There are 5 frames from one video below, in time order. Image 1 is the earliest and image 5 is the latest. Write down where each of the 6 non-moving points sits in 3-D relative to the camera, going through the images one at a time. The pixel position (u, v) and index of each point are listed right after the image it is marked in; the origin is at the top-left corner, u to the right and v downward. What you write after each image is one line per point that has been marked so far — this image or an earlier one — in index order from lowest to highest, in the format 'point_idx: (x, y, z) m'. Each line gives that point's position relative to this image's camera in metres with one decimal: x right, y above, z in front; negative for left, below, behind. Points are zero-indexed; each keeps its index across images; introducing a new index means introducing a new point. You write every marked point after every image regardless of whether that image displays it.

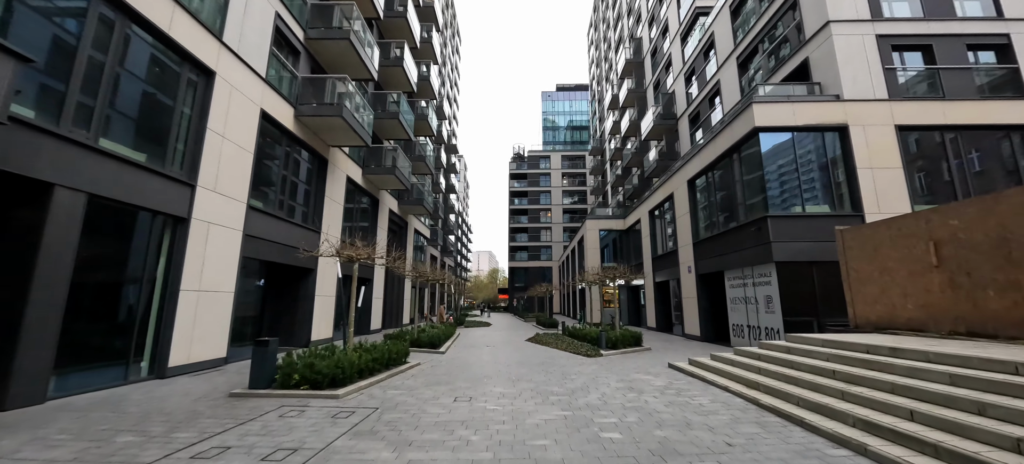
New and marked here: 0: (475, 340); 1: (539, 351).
0: (-1.5, -4.4, +14.7) m
1: (+0.9, -3.8, +11.5) m
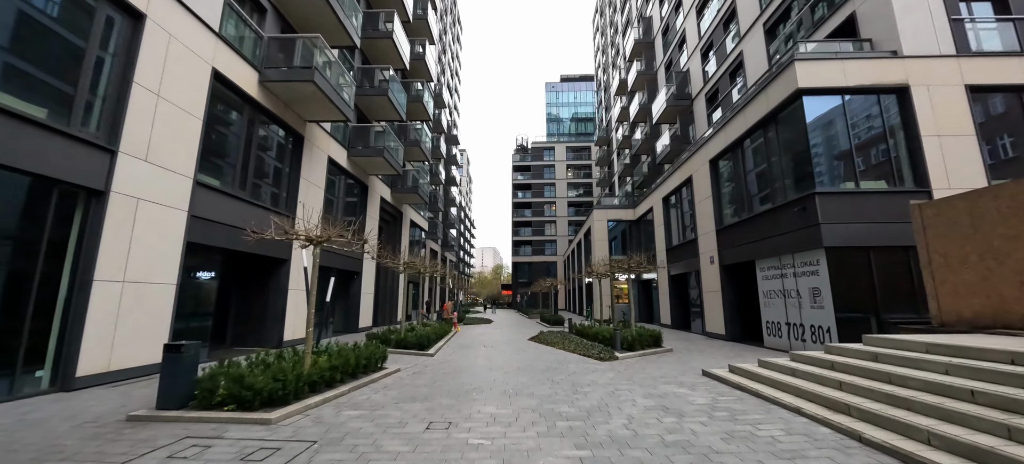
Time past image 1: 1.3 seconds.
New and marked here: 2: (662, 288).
0: (-1.5, -3.9, +13.1) m
1: (+0.9, -3.3, +9.8) m
2: (+7.6, -2.9, +18.6) m
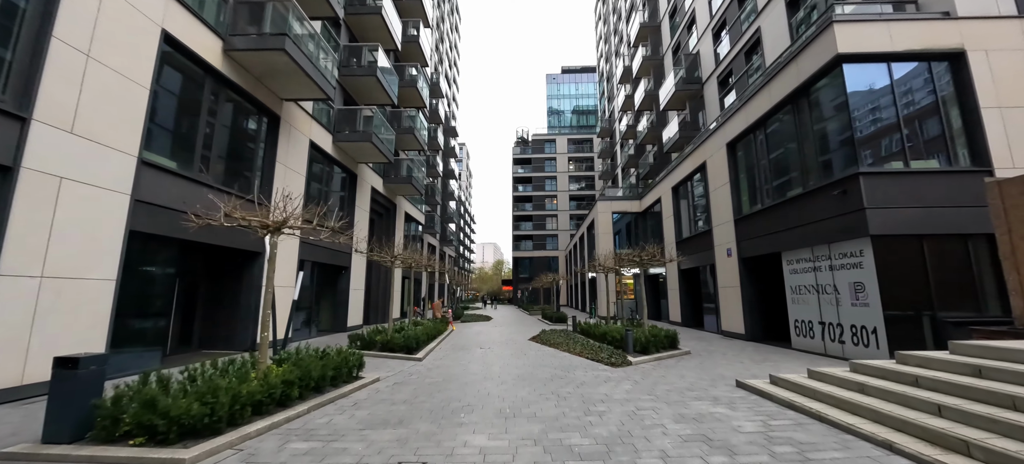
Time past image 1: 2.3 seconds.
0: (-1.5, -3.5, +12.0) m
1: (+0.8, -3.0, +8.7) m
2: (+7.6, -2.4, +17.5) m
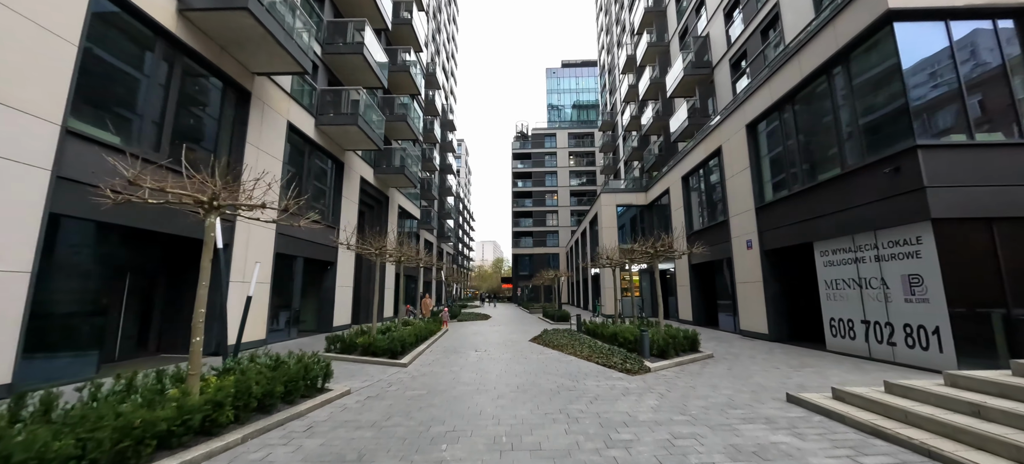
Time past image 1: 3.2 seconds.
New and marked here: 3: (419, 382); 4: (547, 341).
0: (-1.5, -3.3, +10.9) m
1: (+0.8, -2.7, +7.6) m
2: (+7.6, -2.1, +16.4) m
3: (-1.6, -2.5, +6.1) m
4: (+1.0, -3.2, +10.6) m
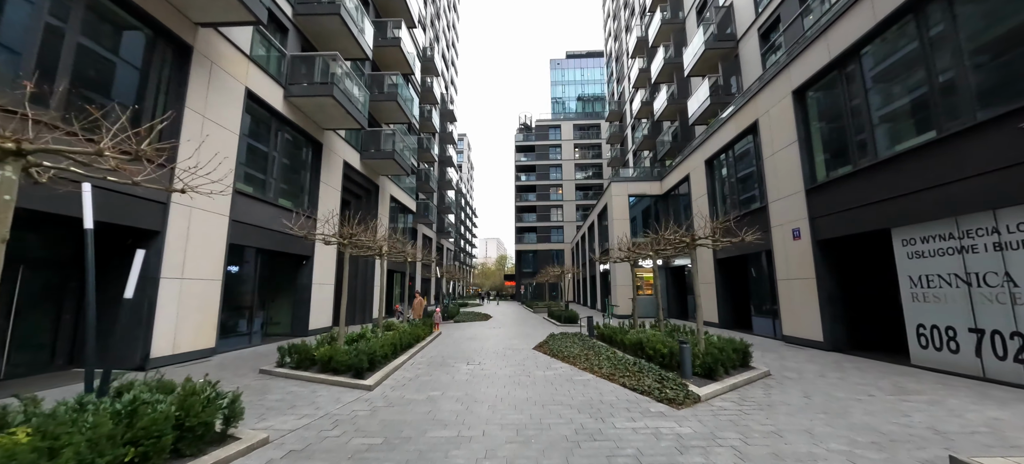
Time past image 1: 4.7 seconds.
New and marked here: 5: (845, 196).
0: (-1.5, -2.9, +9.1) m
1: (+0.8, -2.4, +5.8) m
2: (+7.7, -1.7, +14.5) m
3: (-1.6, -2.2, +4.4) m
4: (+1.0, -2.8, +8.8) m
5: (+7.7, +0.8, +8.5) m
